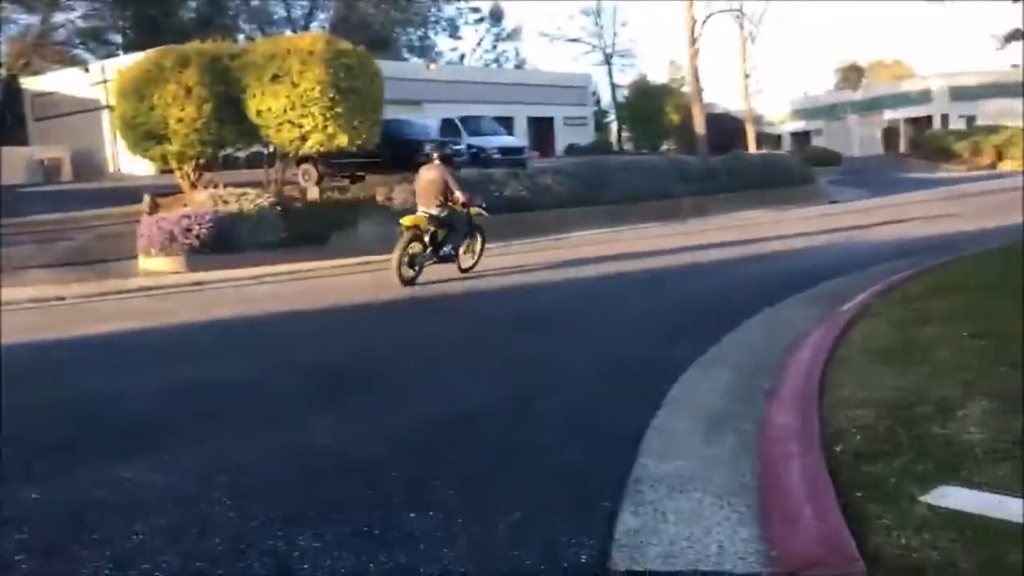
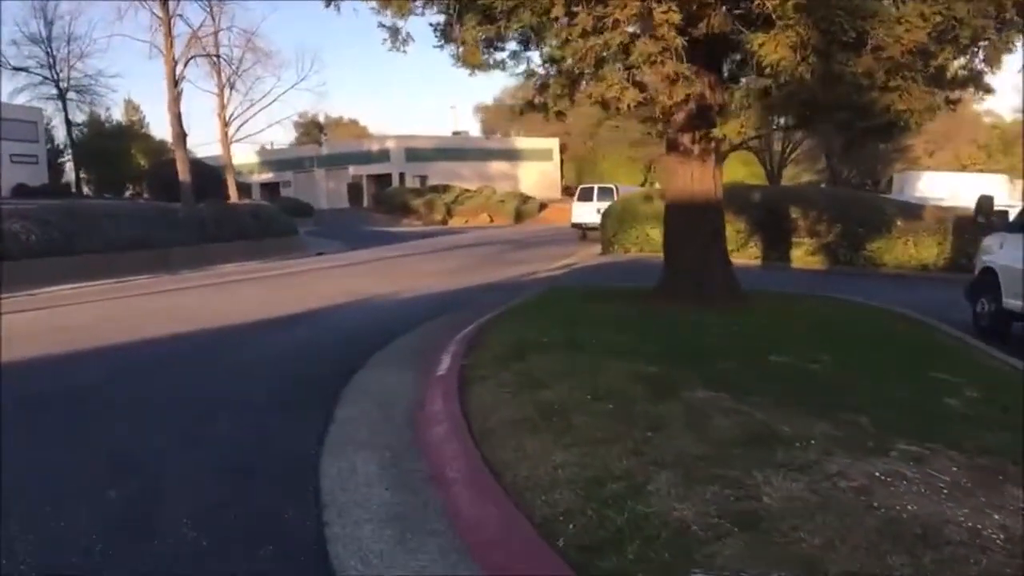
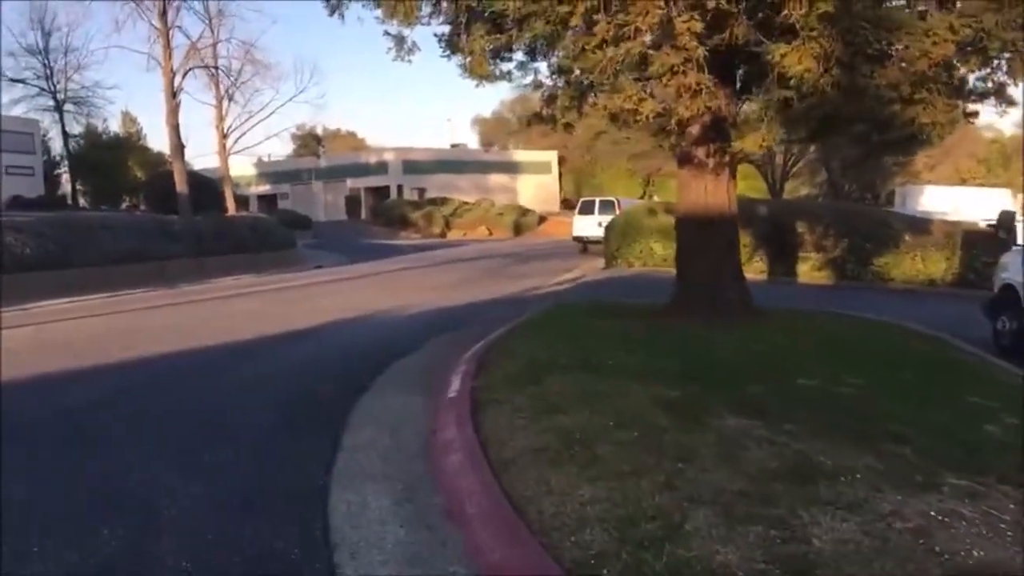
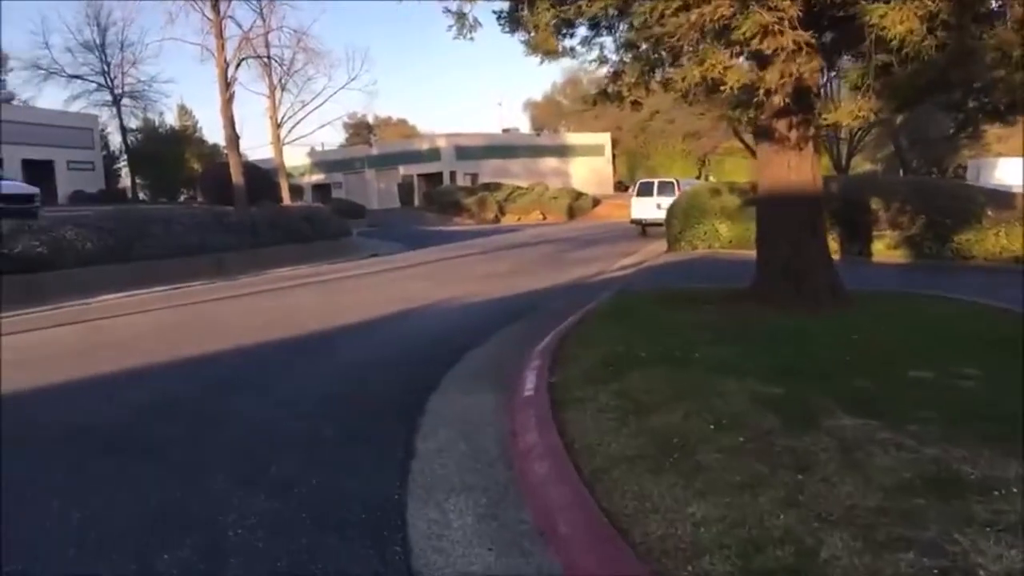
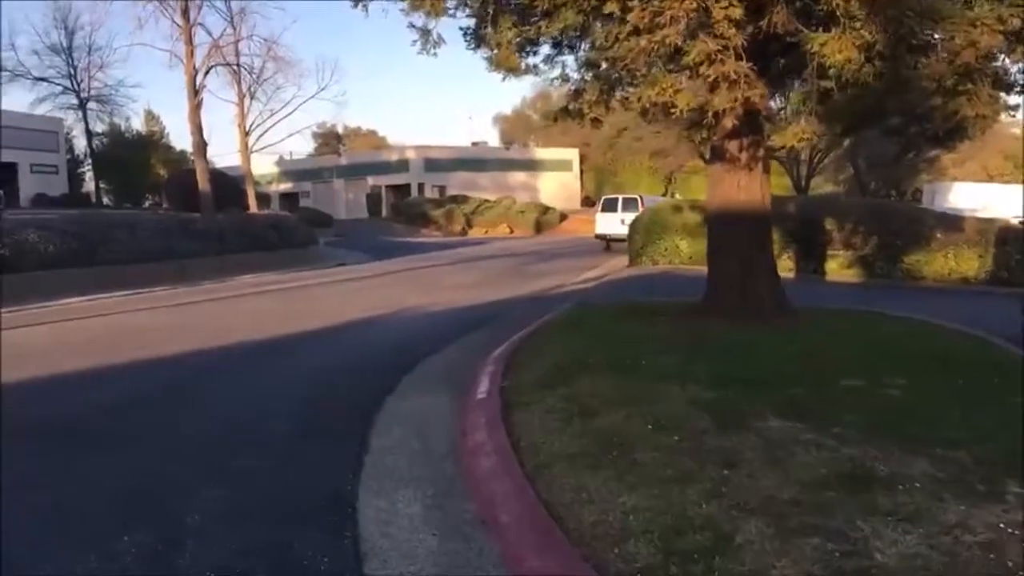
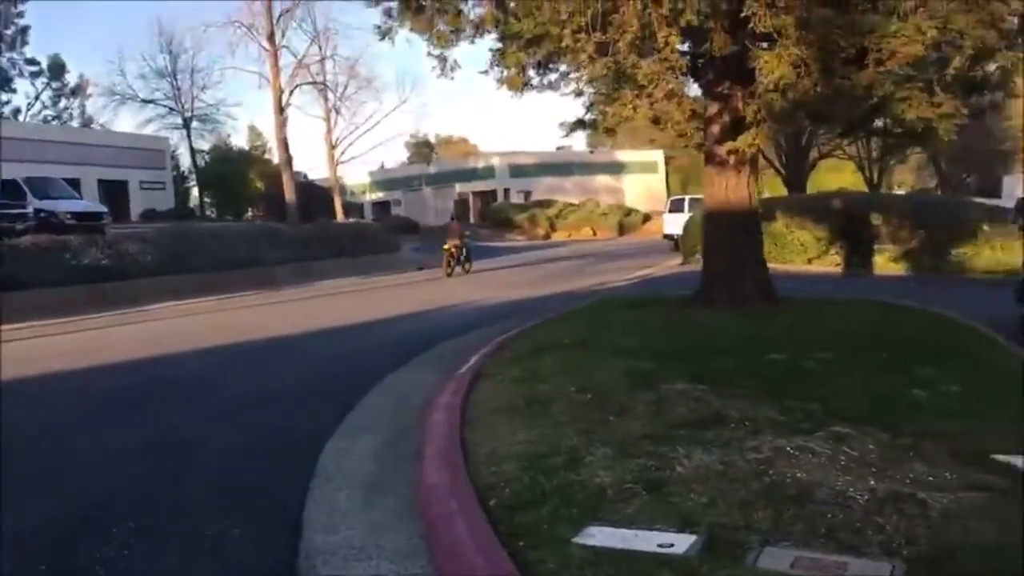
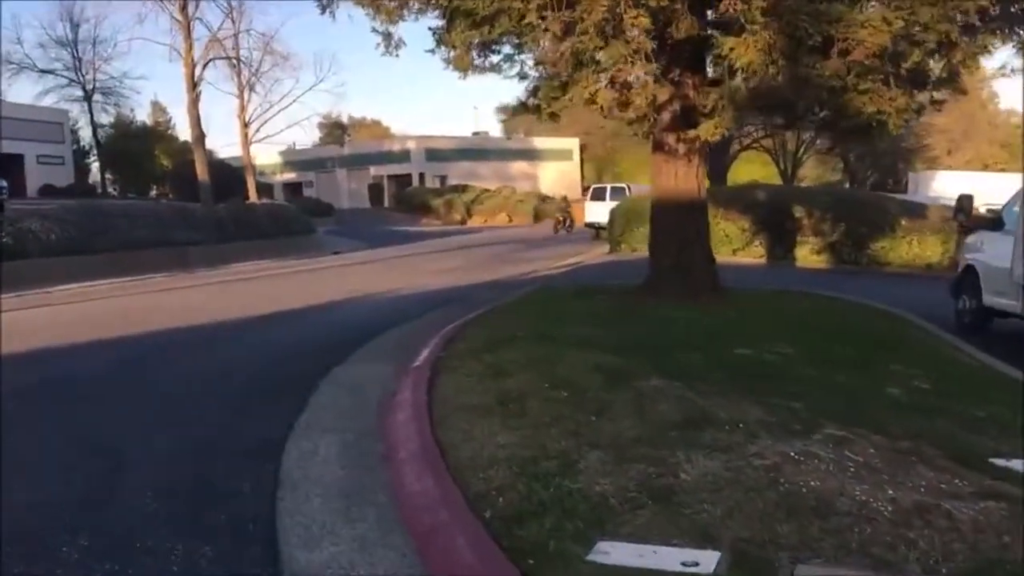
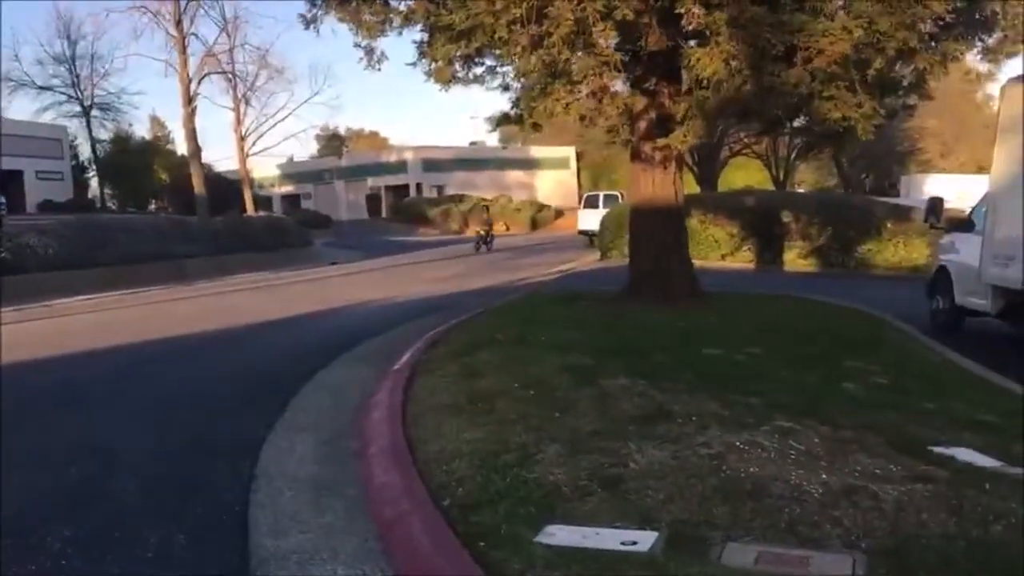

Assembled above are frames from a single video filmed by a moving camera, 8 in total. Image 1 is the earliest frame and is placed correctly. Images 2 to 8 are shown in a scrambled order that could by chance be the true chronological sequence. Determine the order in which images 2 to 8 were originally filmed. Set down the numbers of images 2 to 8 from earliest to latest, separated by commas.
6, 8, 7, 2, 3, 5, 4
